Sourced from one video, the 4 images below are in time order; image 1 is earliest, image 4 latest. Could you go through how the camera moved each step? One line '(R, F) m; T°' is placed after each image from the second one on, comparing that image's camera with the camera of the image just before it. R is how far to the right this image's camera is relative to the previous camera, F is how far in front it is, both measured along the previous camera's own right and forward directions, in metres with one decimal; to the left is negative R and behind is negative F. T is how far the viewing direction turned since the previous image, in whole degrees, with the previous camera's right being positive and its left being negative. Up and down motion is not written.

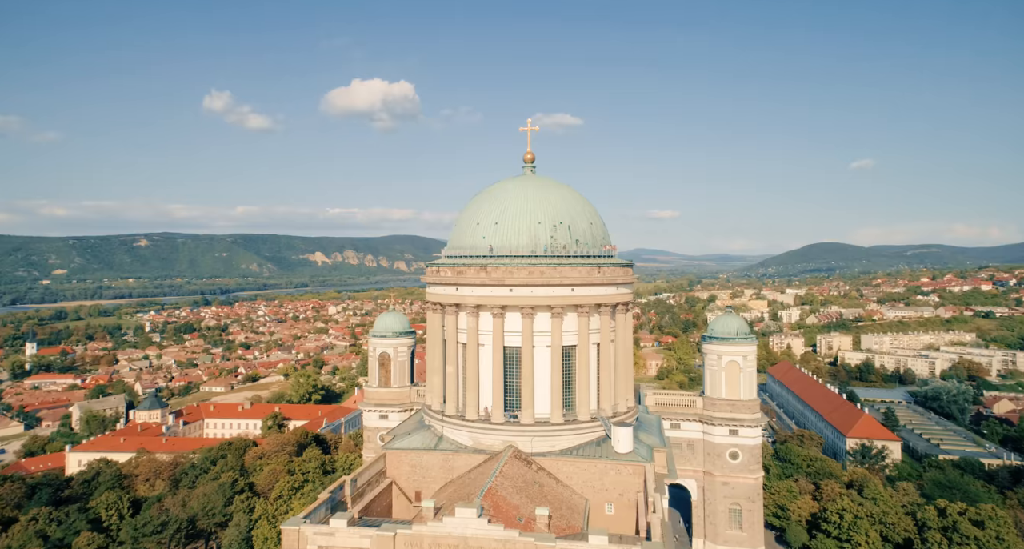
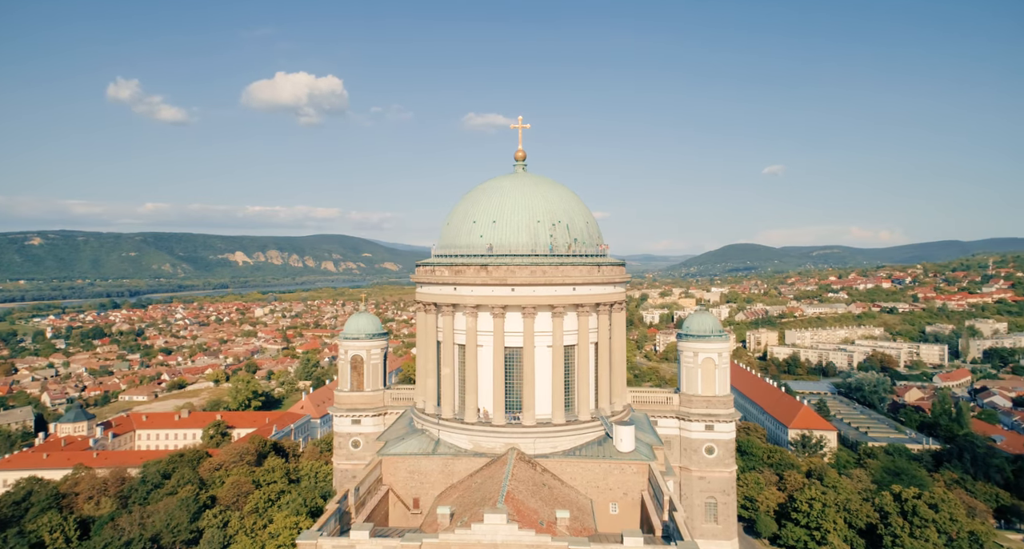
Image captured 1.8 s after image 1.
(-4.3, +0.8) m; +7°
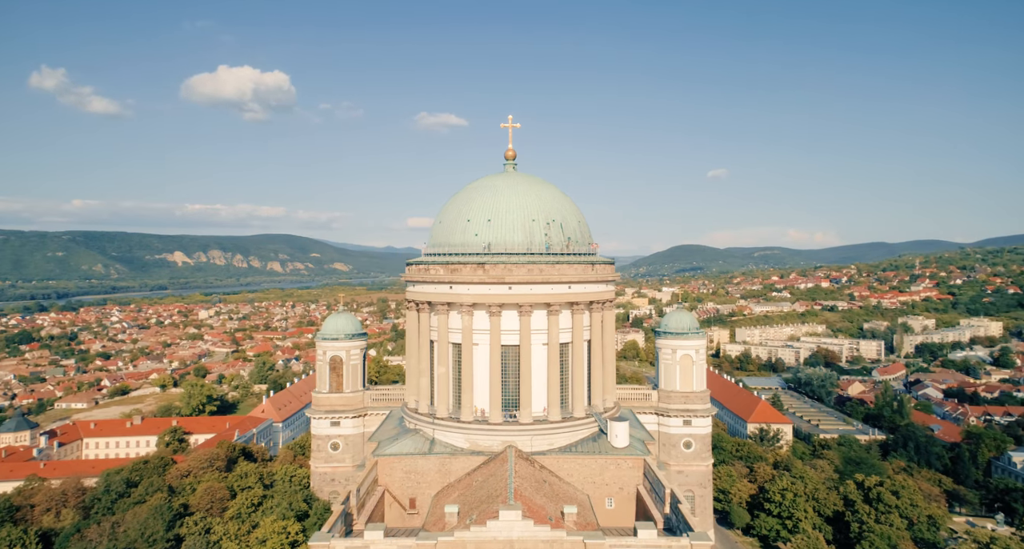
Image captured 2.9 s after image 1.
(-2.8, 0.0) m; +5°
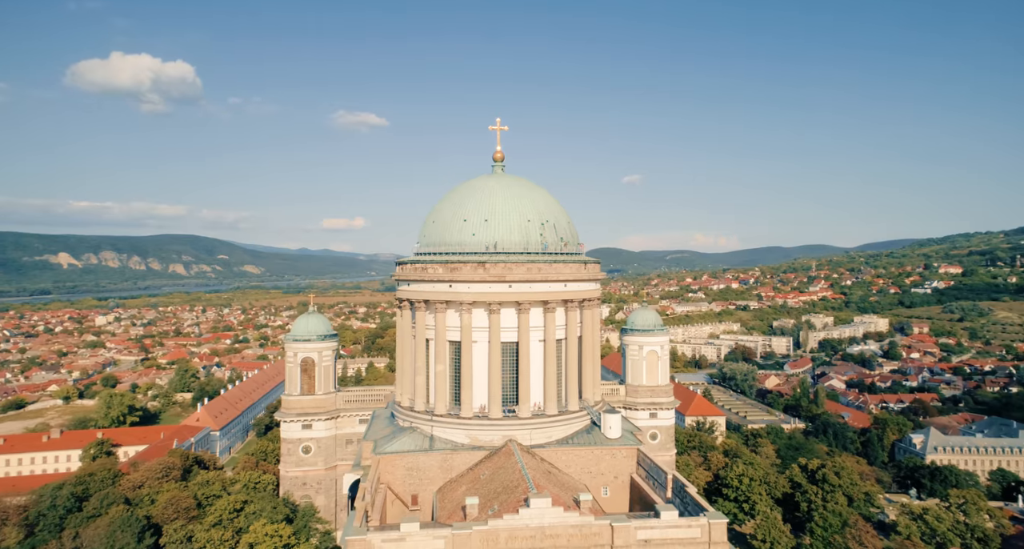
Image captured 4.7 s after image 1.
(-5.0, -0.4) m; +8°
